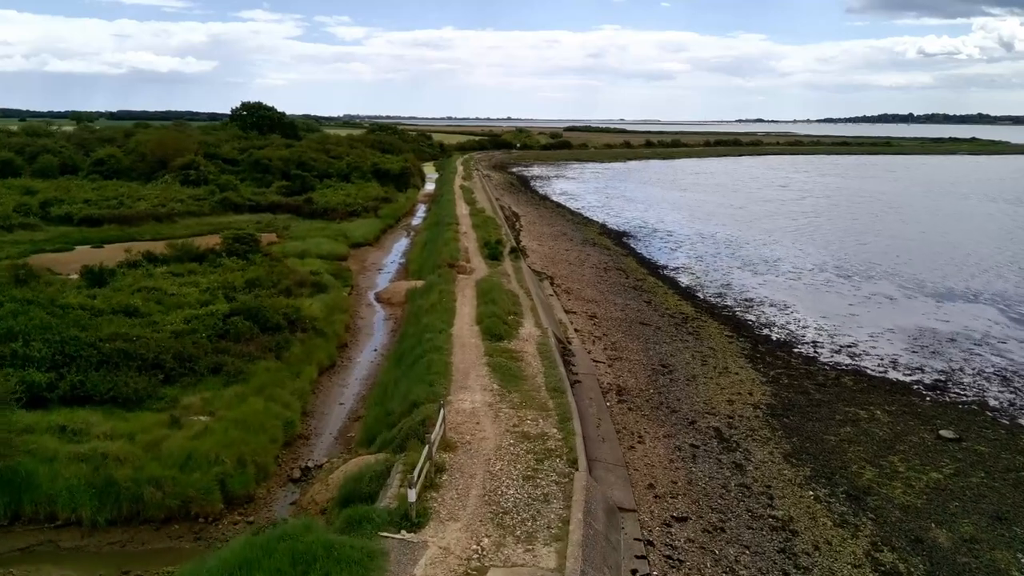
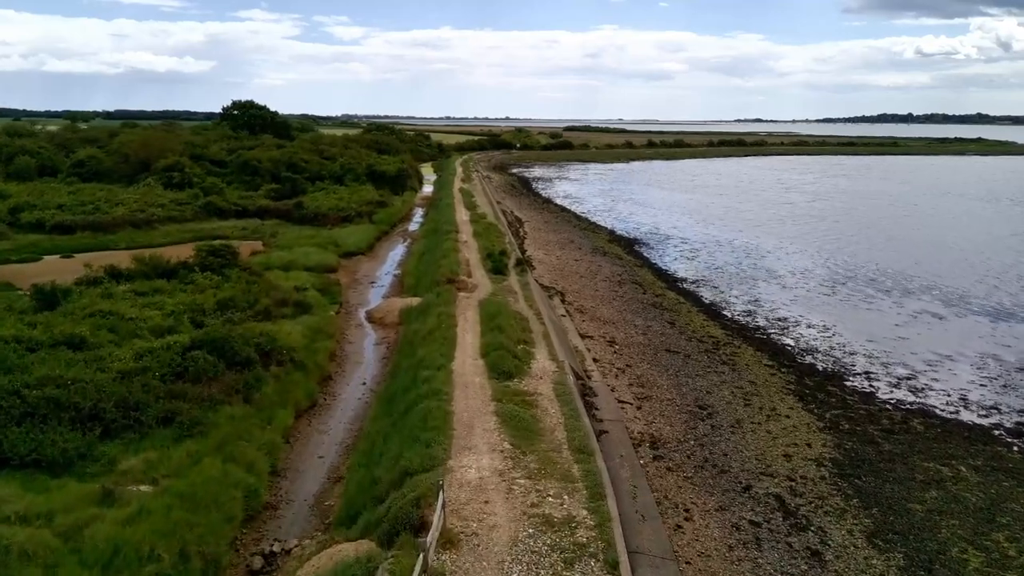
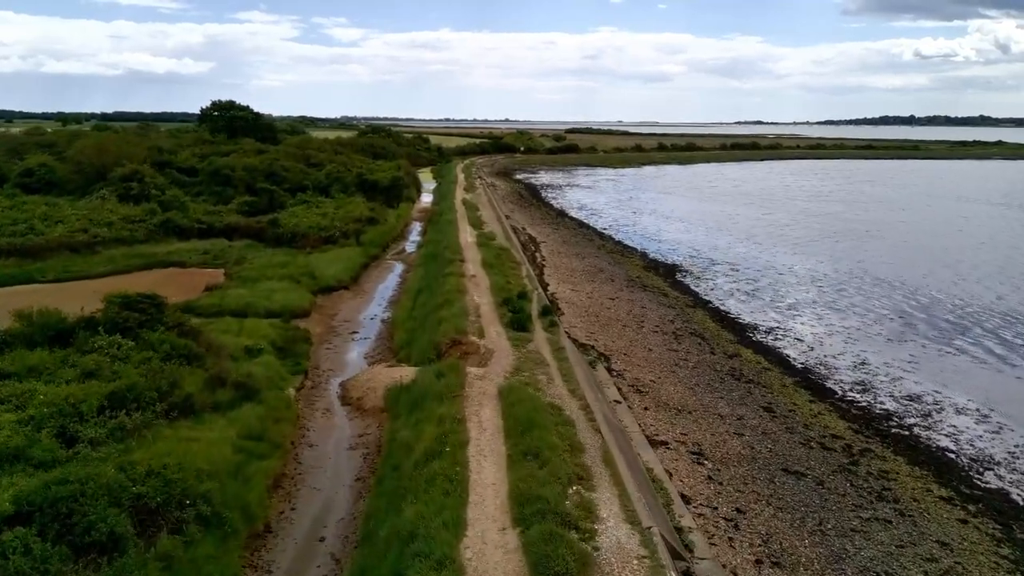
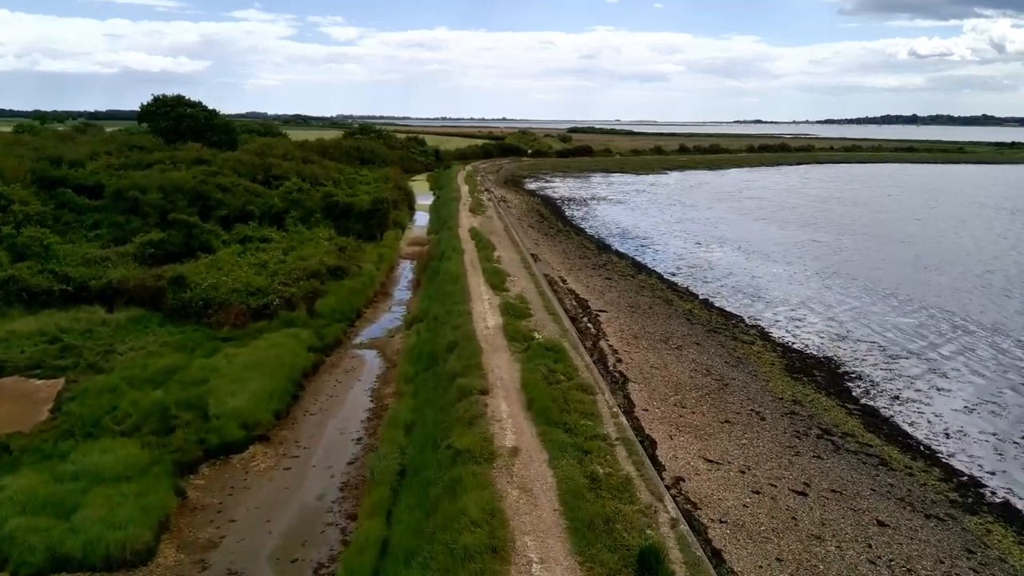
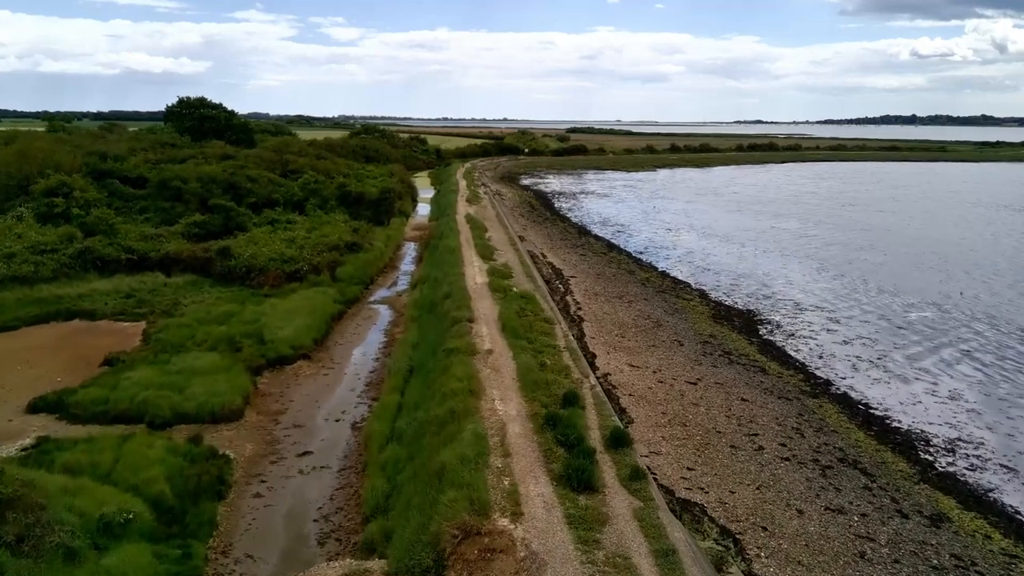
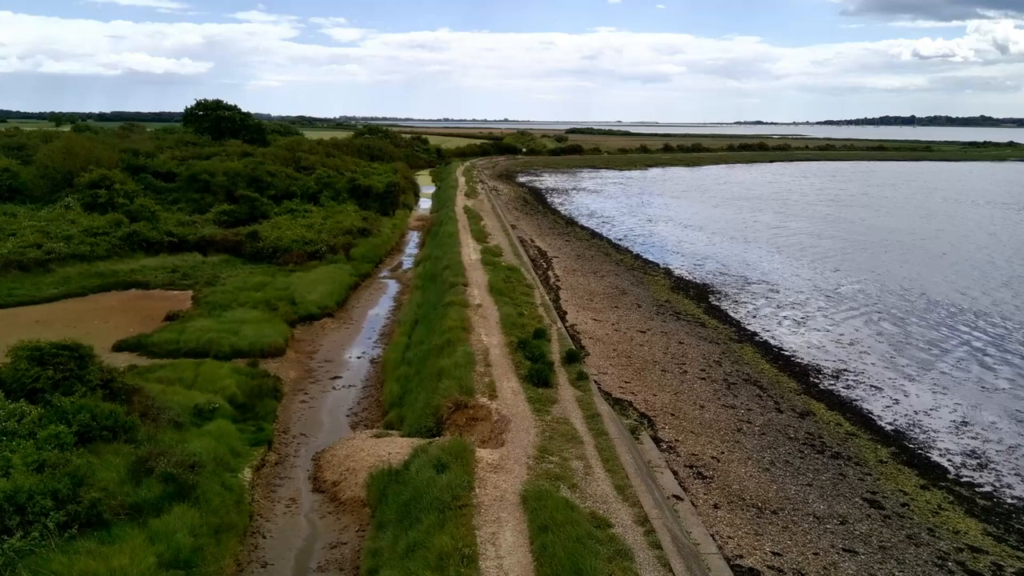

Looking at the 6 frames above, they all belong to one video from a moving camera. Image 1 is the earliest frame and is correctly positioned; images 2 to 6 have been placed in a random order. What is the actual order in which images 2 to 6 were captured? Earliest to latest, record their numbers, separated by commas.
2, 3, 6, 5, 4
